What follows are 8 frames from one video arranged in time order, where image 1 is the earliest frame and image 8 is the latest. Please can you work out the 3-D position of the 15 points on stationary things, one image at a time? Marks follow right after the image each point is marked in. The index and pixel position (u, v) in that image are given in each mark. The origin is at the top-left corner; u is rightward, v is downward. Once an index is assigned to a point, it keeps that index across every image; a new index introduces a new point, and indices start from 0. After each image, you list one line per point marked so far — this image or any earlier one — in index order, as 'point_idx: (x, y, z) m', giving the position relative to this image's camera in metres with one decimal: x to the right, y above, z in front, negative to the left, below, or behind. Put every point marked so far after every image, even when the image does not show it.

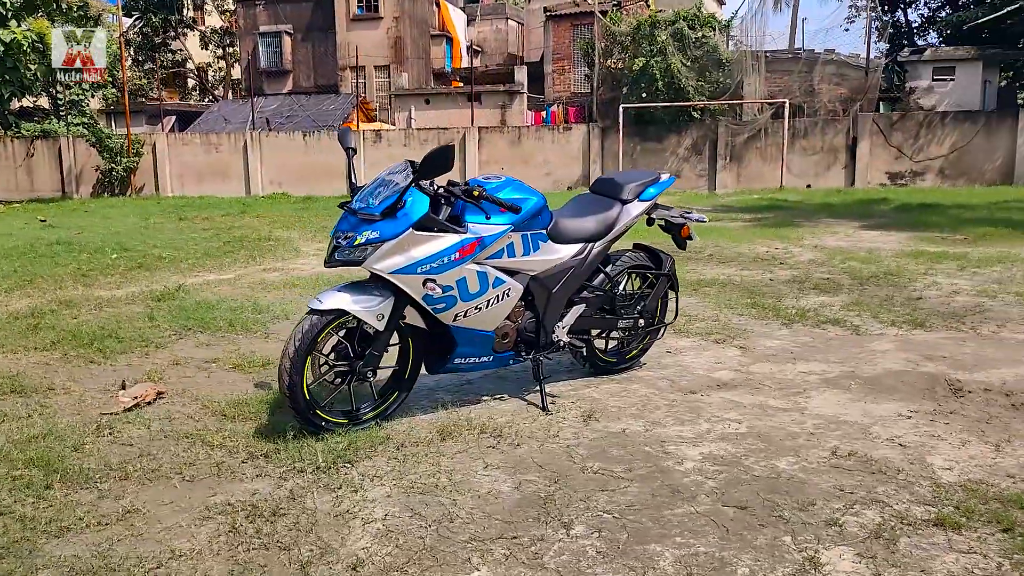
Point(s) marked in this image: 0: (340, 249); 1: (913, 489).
0: (-0.7, +0.1, +3.1) m
1: (+1.4, -0.7, +2.7) m
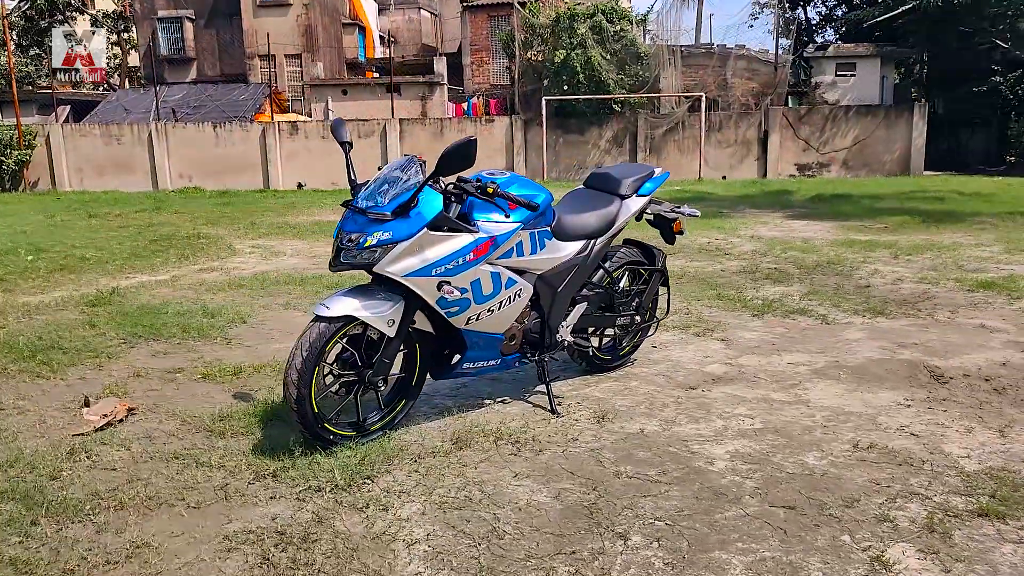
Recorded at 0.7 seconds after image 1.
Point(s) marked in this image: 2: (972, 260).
0: (-0.6, +0.1, +2.9) m
1: (+1.5, -0.7, +2.8) m
2: (+4.5, +0.3, +7.8) m
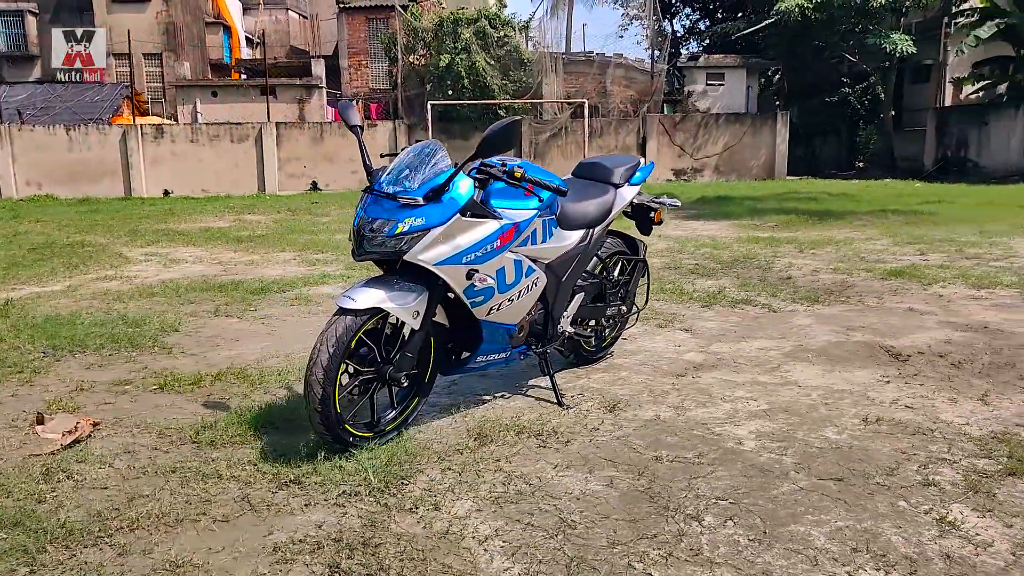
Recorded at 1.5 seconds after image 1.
0: (-0.5, +0.2, +2.7) m
1: (+1.6, -0.6, +2.9) m
2: (+3.8, +0.4, +8.4) m
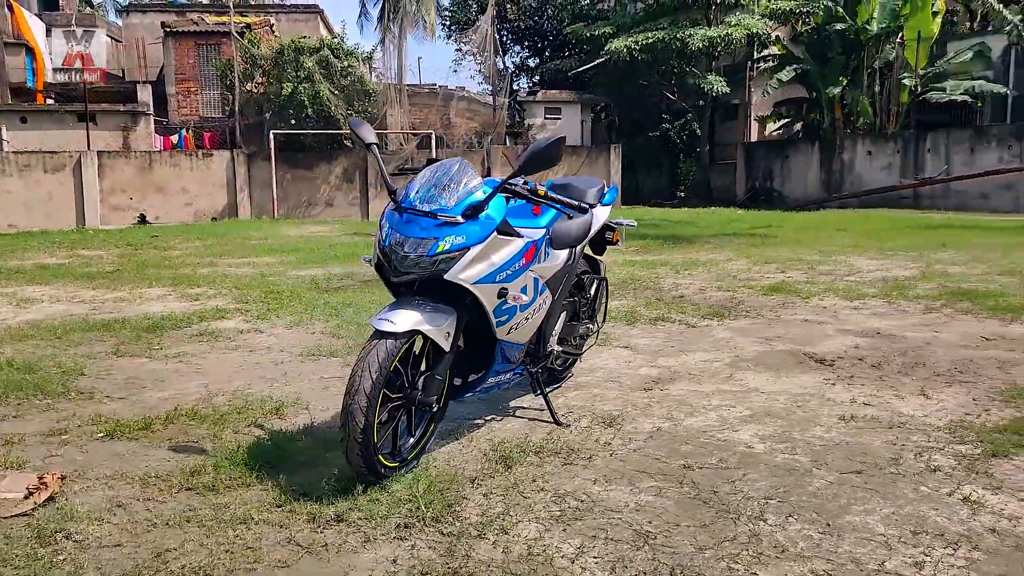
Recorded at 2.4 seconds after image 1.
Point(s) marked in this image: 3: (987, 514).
0: (-0.3, +0.1, +2.6) m
1: (+1.7, -0.6, +3.2) m
2: (+2.6, +0.2, +9.1) m
3: (+1.5, -0.7, +2.5) m
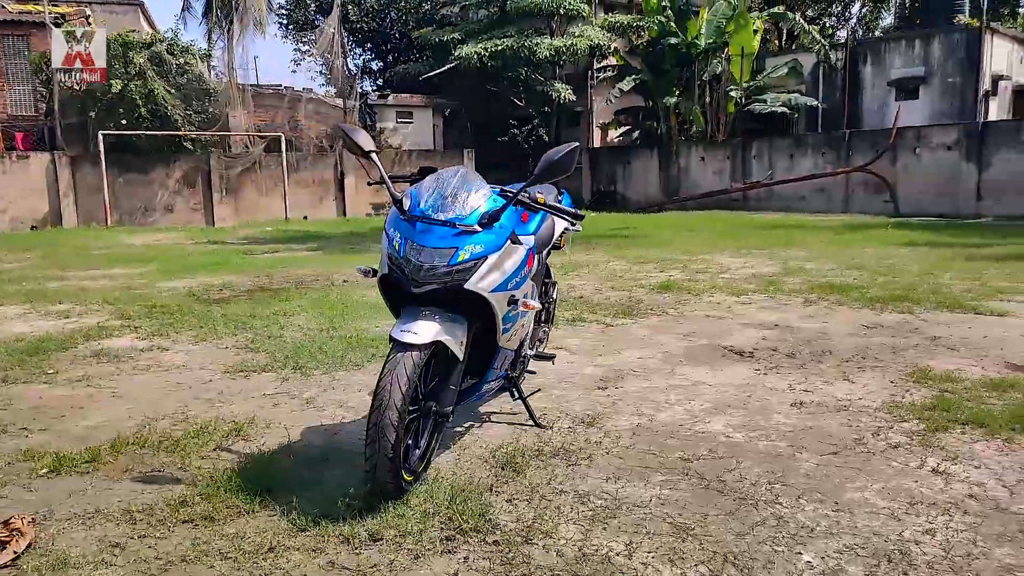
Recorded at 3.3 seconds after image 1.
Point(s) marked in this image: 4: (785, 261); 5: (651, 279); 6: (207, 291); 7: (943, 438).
0: (-0.2, +0.1, +2.6) m
1: (+1.6, -0.6, +3.6) m
2: (+1.3, +0.2, +9.5) m
3: (+1.6, -0.7, +2.8) m
4: (+3.5, +0.3, +10.2) m
5: (+1.5, +0.1, +8.7) m
6: (-3.2, 0.0, +8.4) m
7: (+1.7, -0.6, +3.2) m
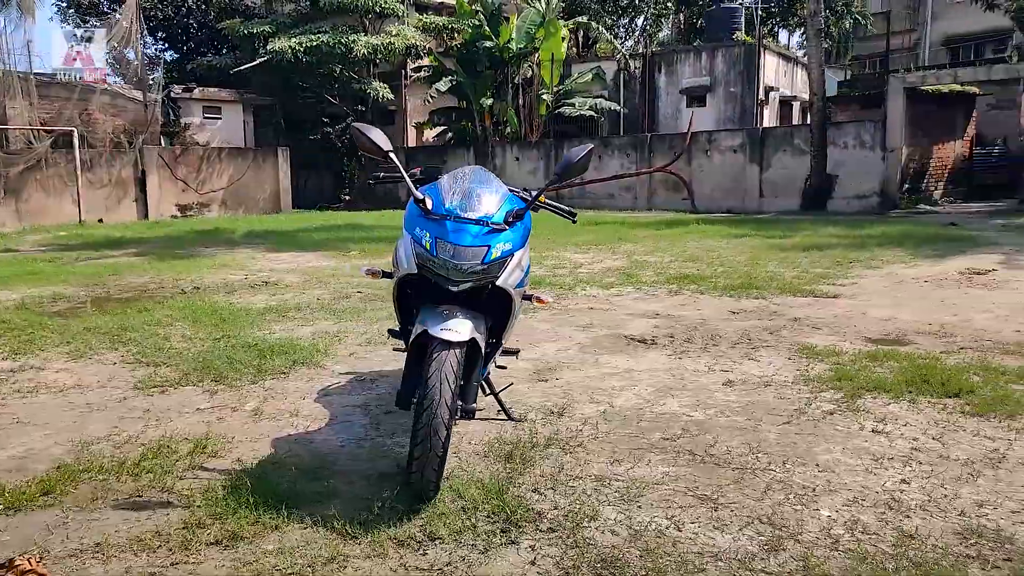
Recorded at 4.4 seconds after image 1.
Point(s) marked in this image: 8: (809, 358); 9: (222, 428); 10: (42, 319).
0: (-0.1, +0.1, +2.6) m
1: (+1.5, -0.5, +4.1) m
2: (-0.3, +0.2, +9.7) m
3: (+1.6, -0.6, +3.3) m
4: (+1.6, +0.4, +10.9) m
5: (+0.1, +0.1, +9.0) m
6: (-4.5, -0.1, +7.6) m
7: (+1.6, -0.5, +3.8) m
8: (+1.8, -0.4, +4.7) m
9: (-1.3, -0.6, +3.6) m
10: (-3.9, -0.3, +6.5) m
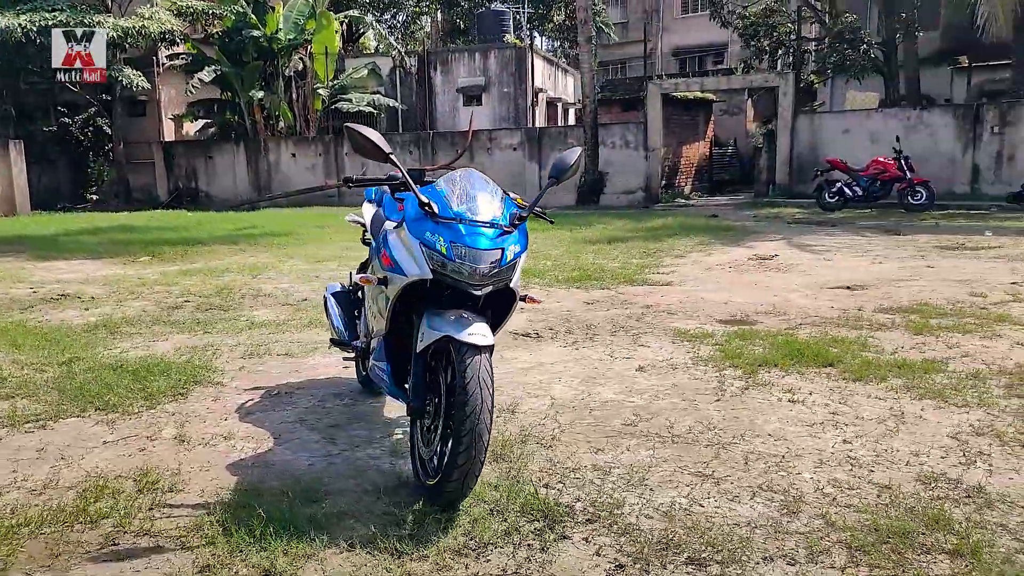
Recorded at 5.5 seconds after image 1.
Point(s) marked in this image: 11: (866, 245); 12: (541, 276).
0: (-0.1, +0.1, +2.6) m
1: (+1.0, -0.4, +4.5) m
2: (-2.3, +0.2, +9.3) m
3: (+1.4, -0.5, +3.8) m
4: (-0.9, +0.5, +11.1) m
5: (-1.7, +0.1, +8.8) m
6: (-5.6, -0.3, +6.1) m
7: (+1.3, -0.5, +4.2) m
8: (+1.2, -0.3, +5.2) m
9: (-1.4, -0.7, +3.2) m
10: (-4.8, -0.4, +5.3) m
11: (+4.9, +0.6, +11.0) m
12: (+0.3, +0.1, +8.5) m
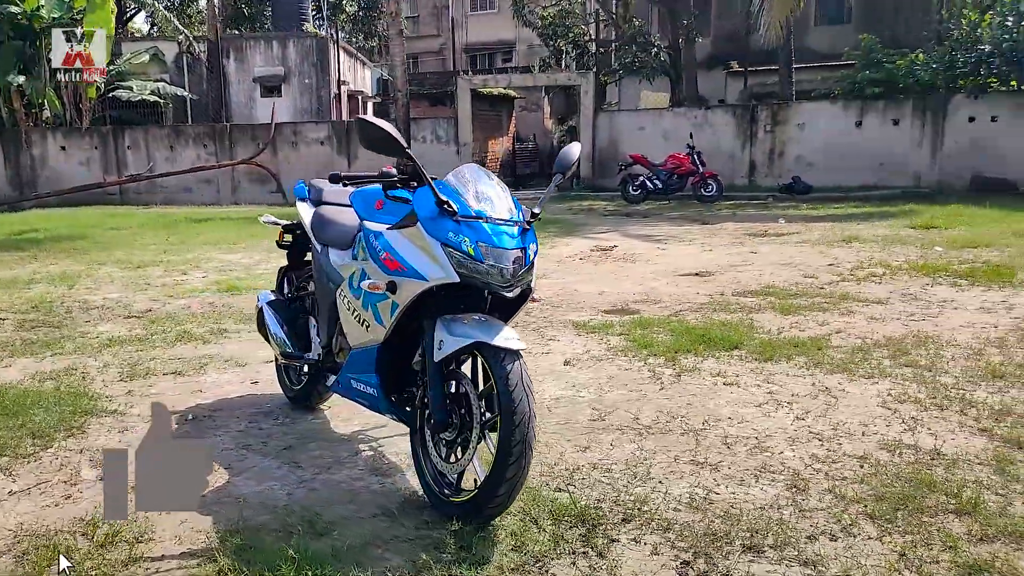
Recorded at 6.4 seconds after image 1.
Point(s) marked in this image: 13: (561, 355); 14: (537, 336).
0: (0.0, +0.1, +2.5) m
1: (+0.6, -0.4, +4.6) m
2: (-3.9, +0.1, +8.4) m
3: (+1.2, -0.5, +4.0) m
4: (-2.9, +0.5, +10.5) m
5: (-3.2, +0.1, +8.0) m
6: (-6.2, -0.6, +4.4) m
7: (+1.0, -0.4, +4.4) m
8: (+0.5, -0.3, +5.3) m
9: (-1.4, -0.7, +2.7) m
10: (-5.2, -0.6, +3.9) m
11: (+2.6, +0.8, +11.9) m
12: (-1.2, +0.1, +8.3) m
13: (+0.3, -0.4, +4.7) m
14: (+0.2, -0.3, +5.3) m
